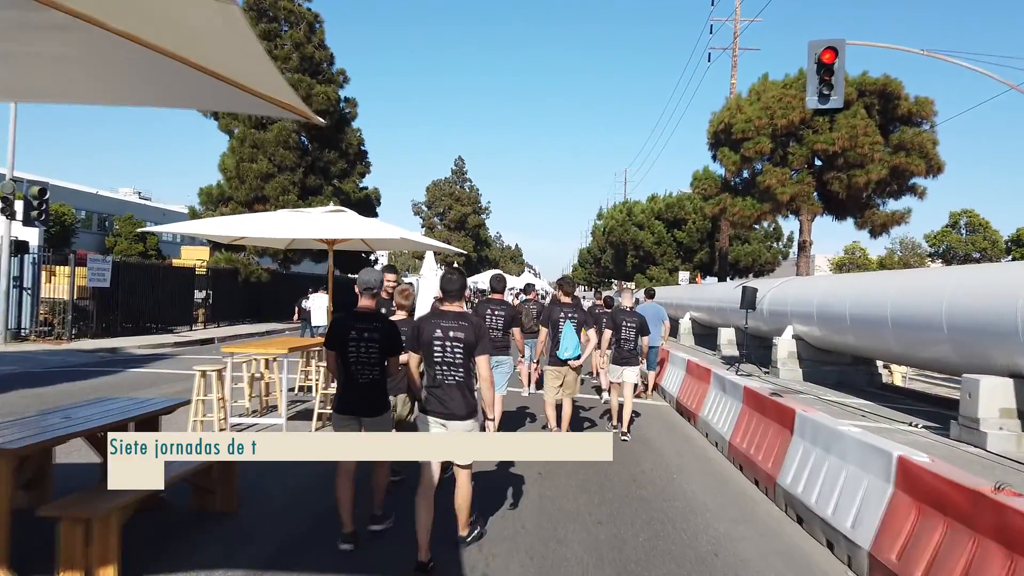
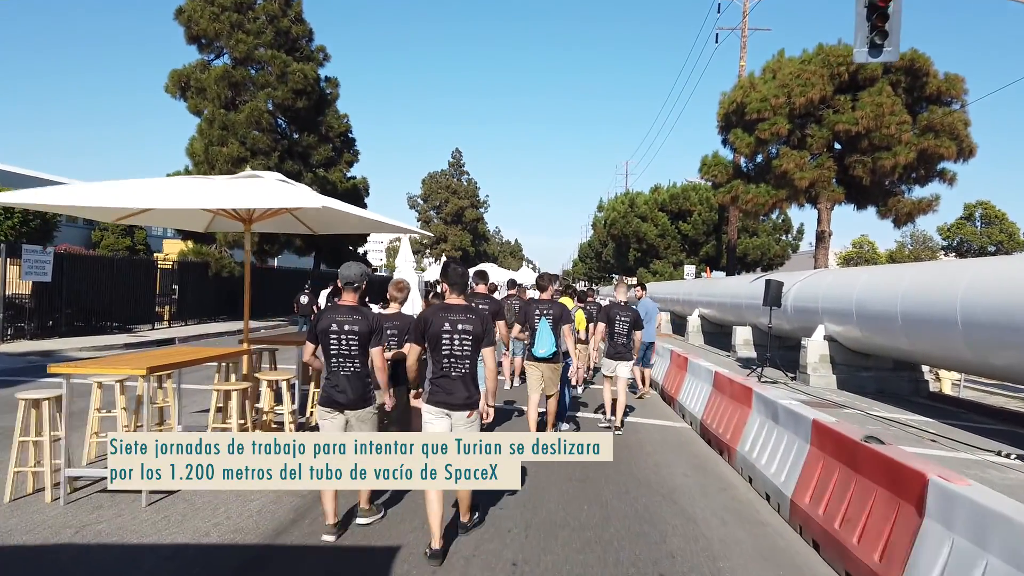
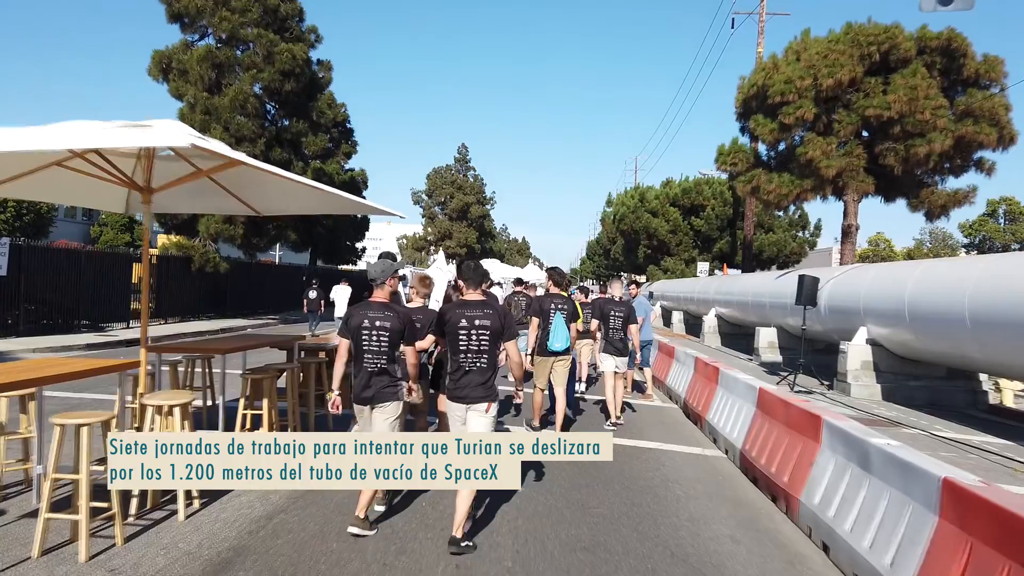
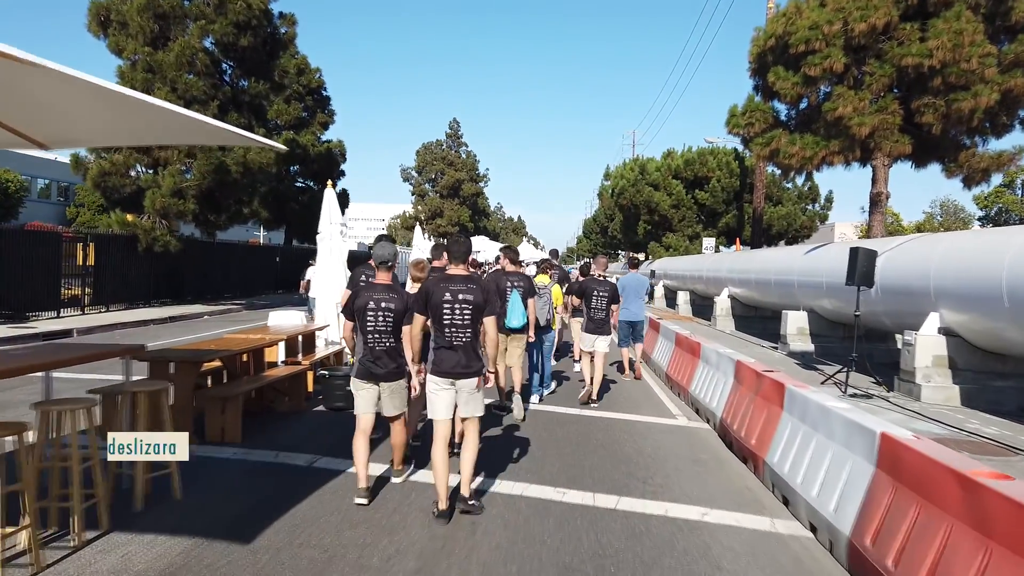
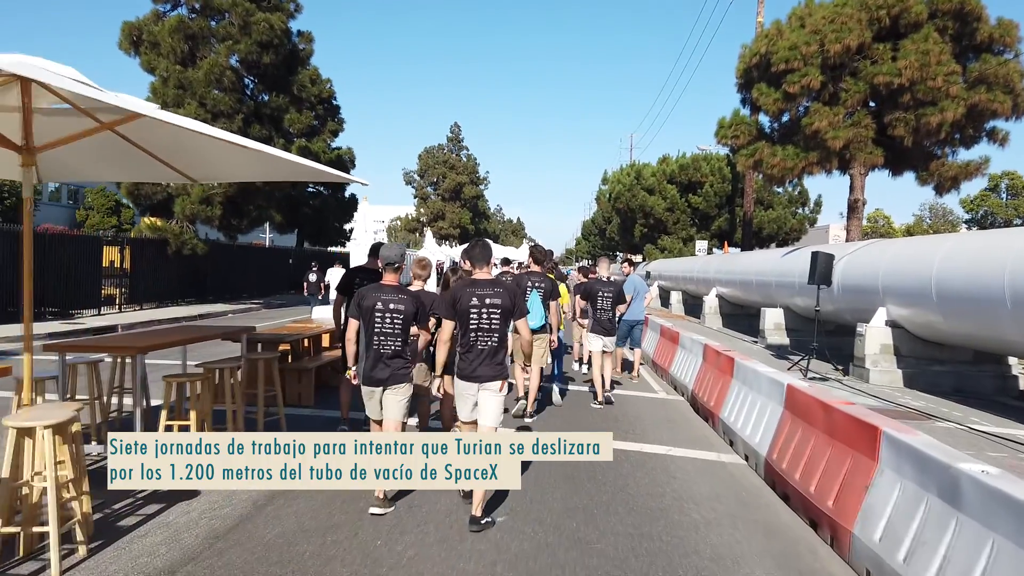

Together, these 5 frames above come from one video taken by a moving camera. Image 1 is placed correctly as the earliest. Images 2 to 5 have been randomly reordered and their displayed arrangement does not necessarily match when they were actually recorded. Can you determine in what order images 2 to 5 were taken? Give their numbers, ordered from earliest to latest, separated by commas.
2, 3, 5, 4
